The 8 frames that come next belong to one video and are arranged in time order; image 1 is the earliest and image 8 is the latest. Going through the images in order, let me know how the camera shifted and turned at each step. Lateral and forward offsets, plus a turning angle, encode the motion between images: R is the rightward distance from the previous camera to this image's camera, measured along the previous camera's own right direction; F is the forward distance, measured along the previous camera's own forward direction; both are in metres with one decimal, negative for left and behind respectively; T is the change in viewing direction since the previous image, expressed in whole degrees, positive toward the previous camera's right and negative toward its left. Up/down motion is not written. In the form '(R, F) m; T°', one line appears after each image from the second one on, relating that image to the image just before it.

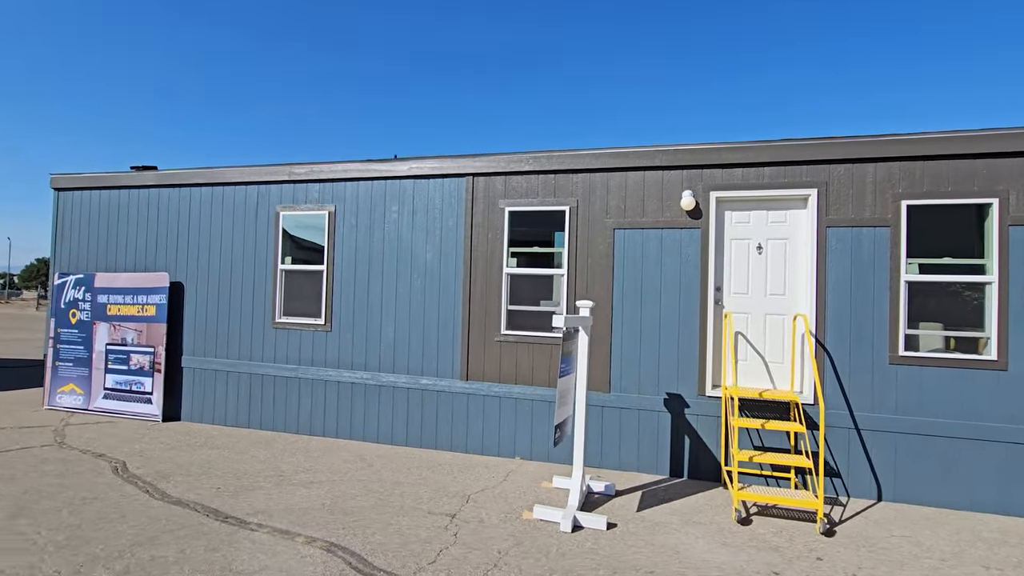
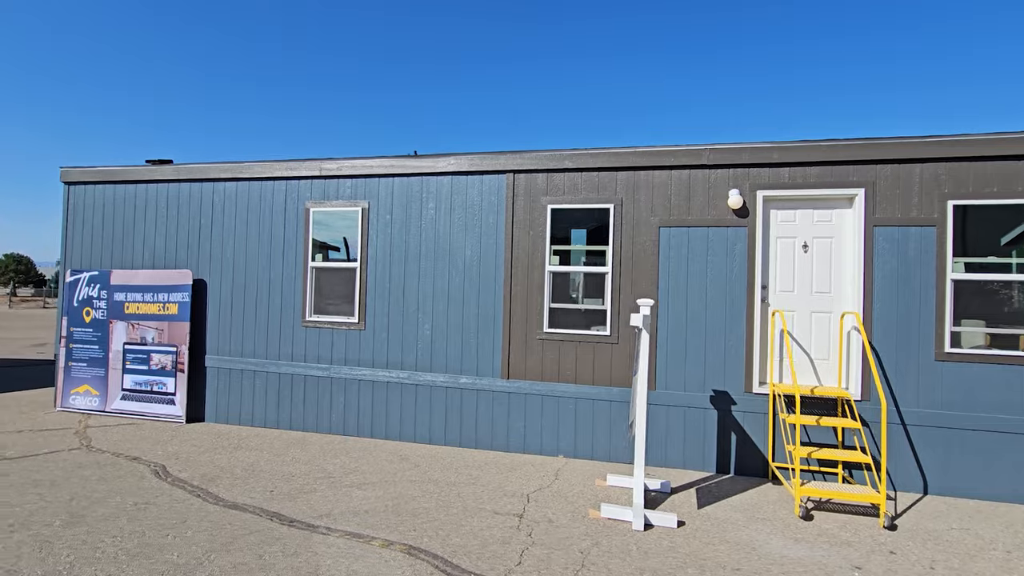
(-0.8, +0.1) m; +2°
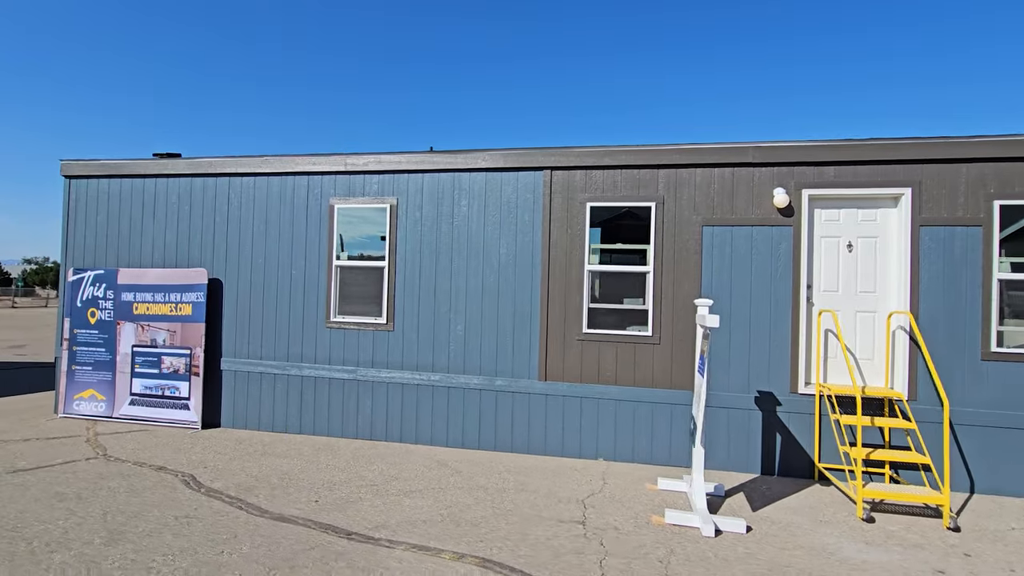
(-0.7, +0.2) m; +2°
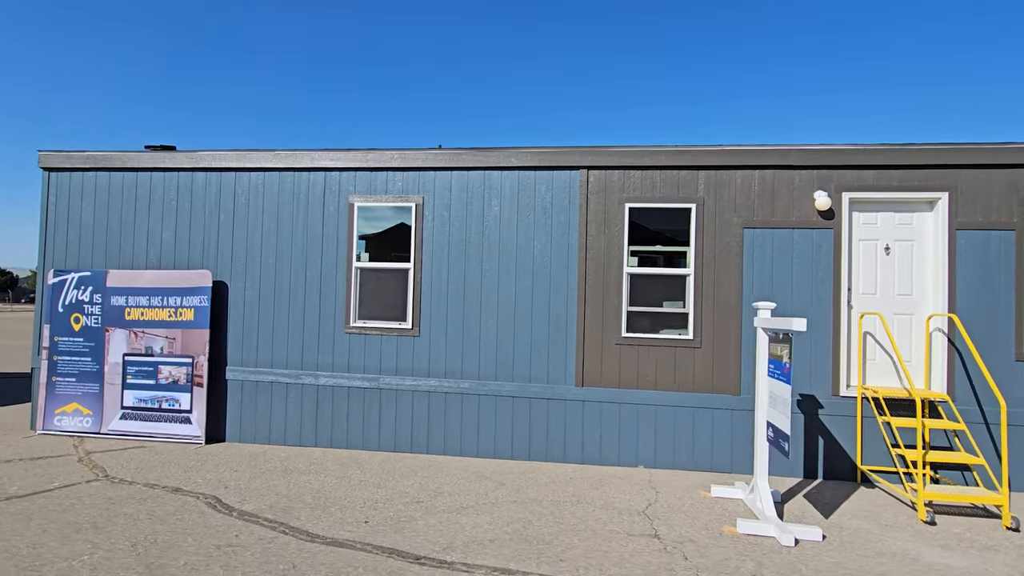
(-0.9, +0.3) m; +4°
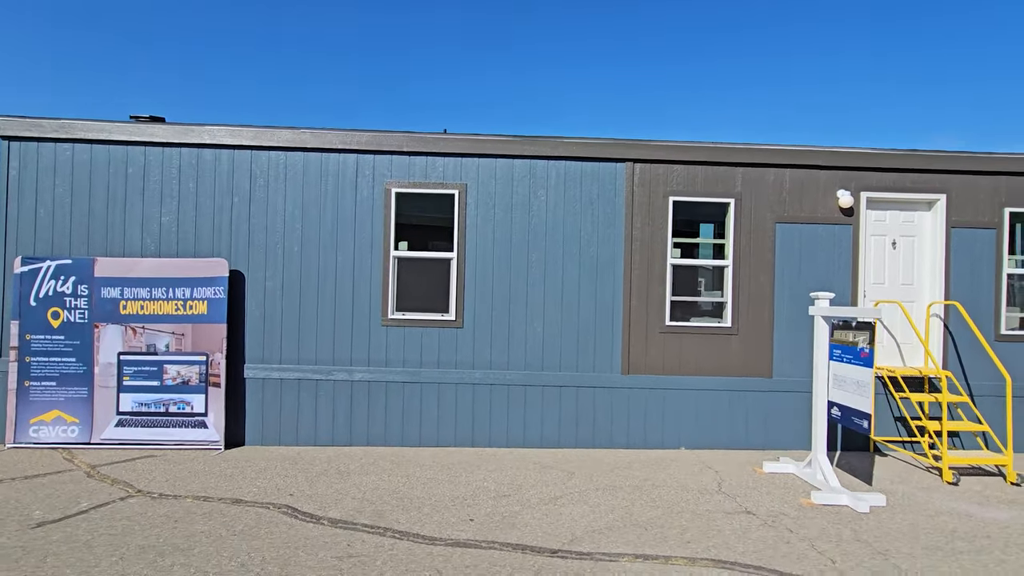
(-1.6, +0.2) m; +9°
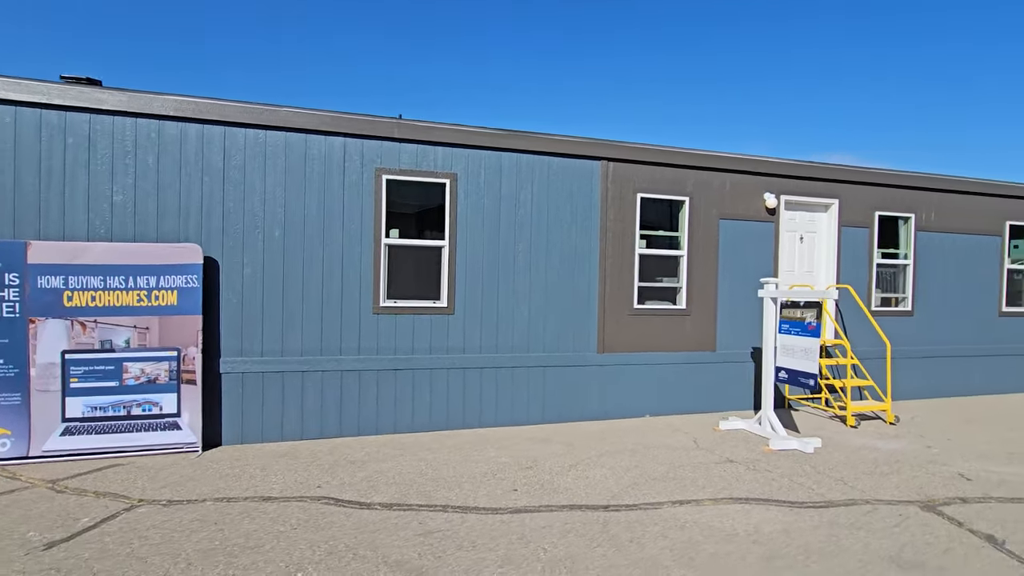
(-1.5, -0.1) m; +14°
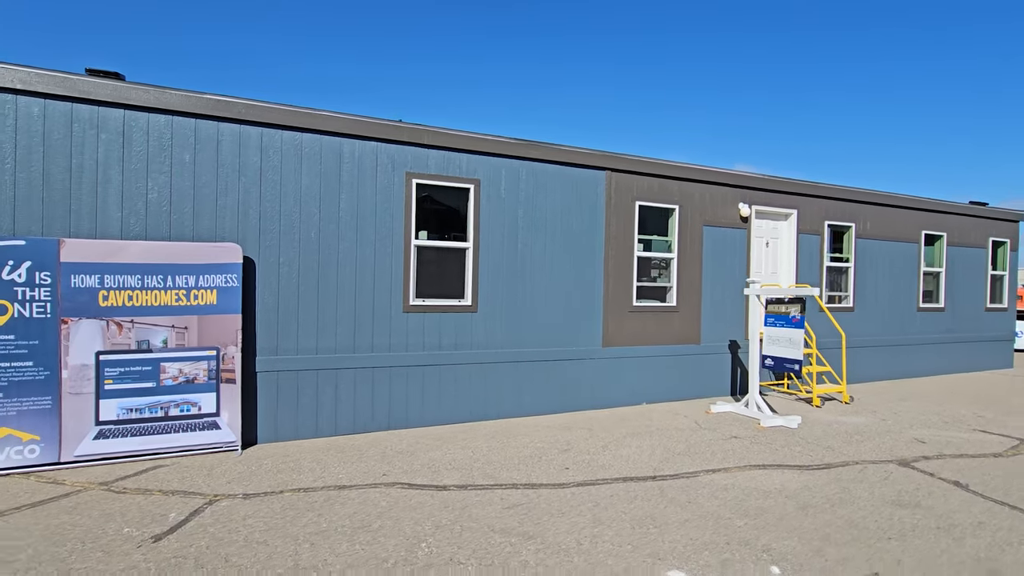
(-1.2, -0.4) m; +8°
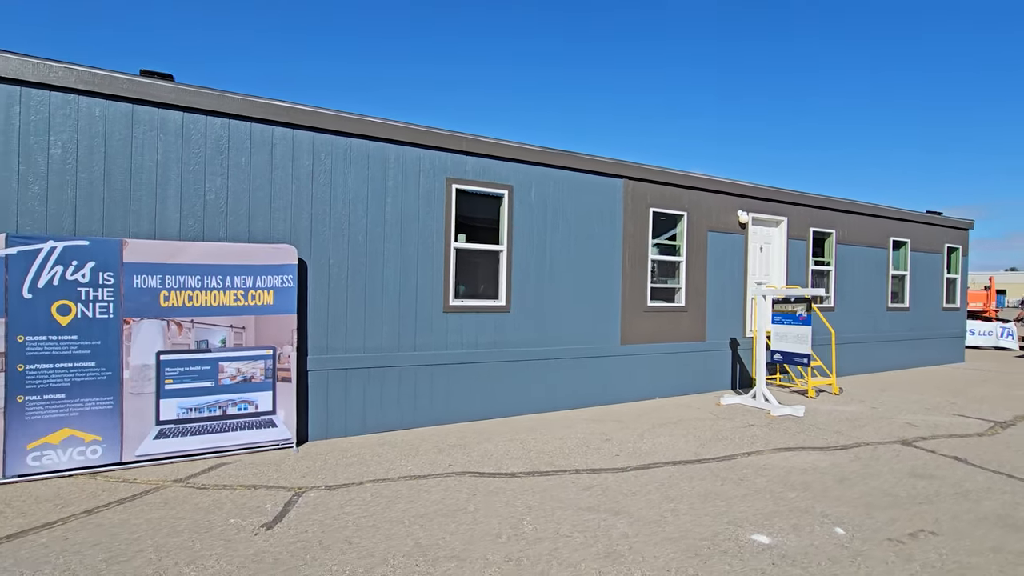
(-1.0, -0.3) m; +5°
